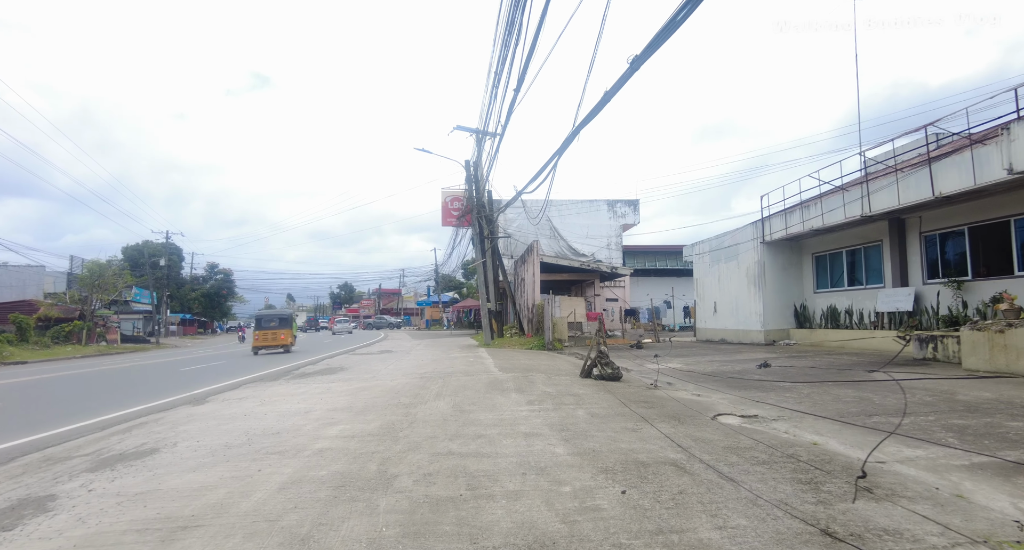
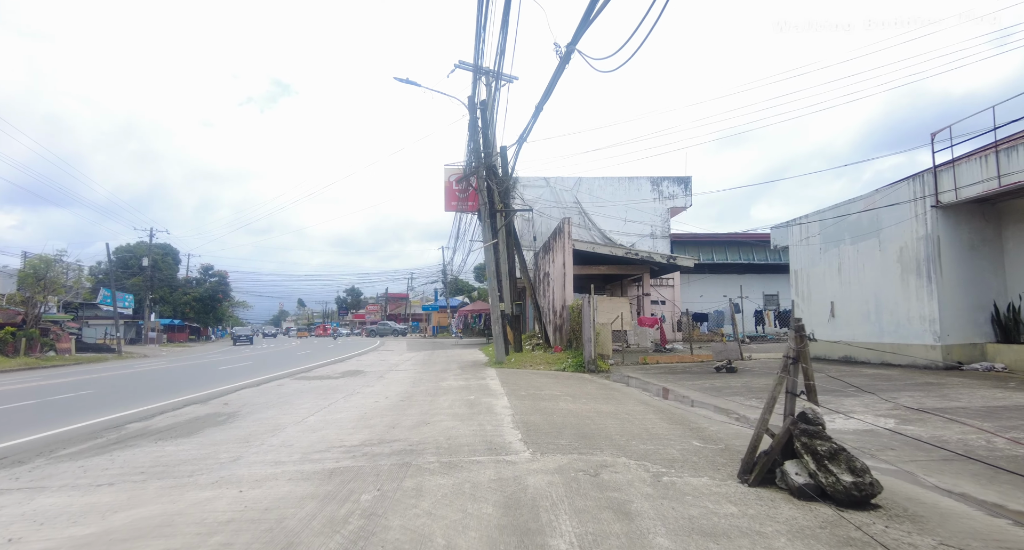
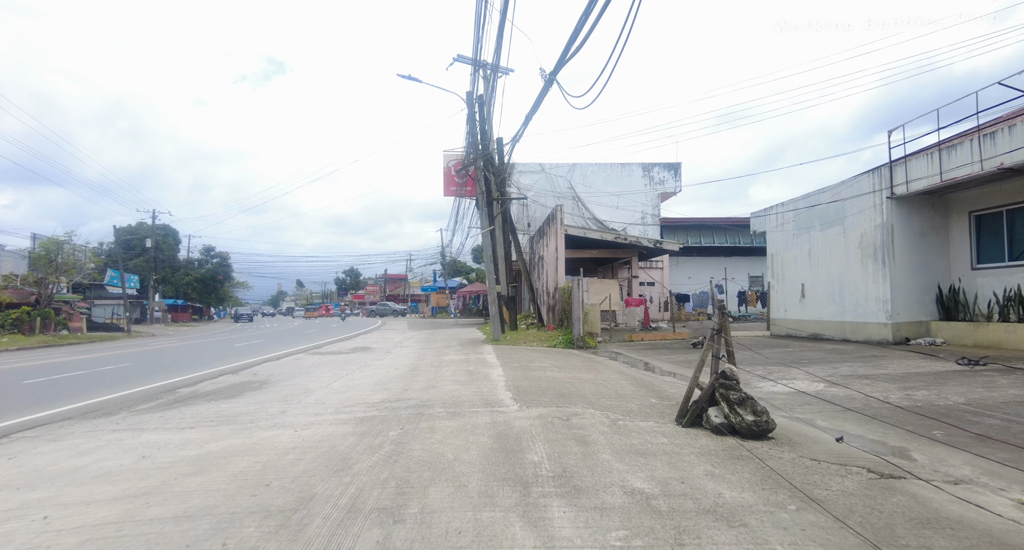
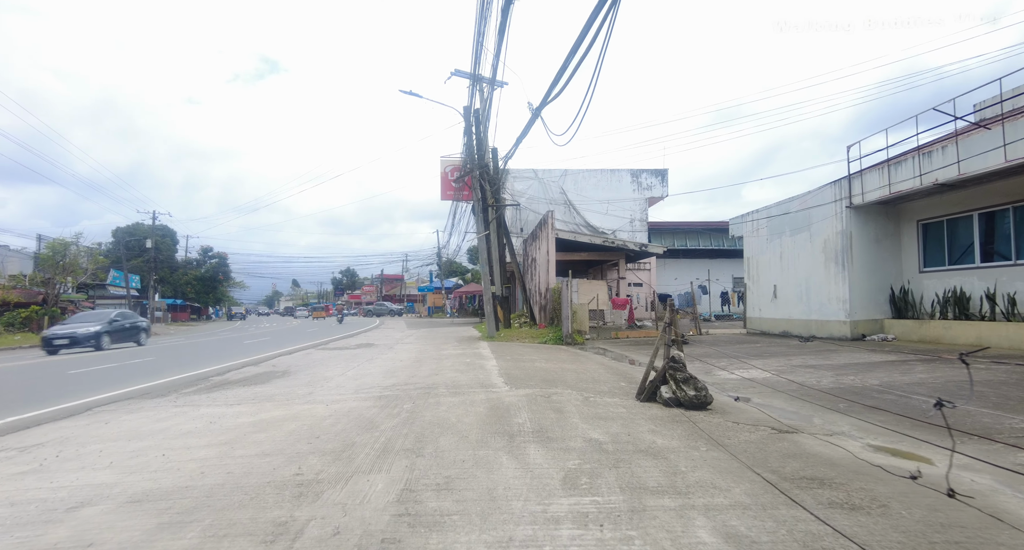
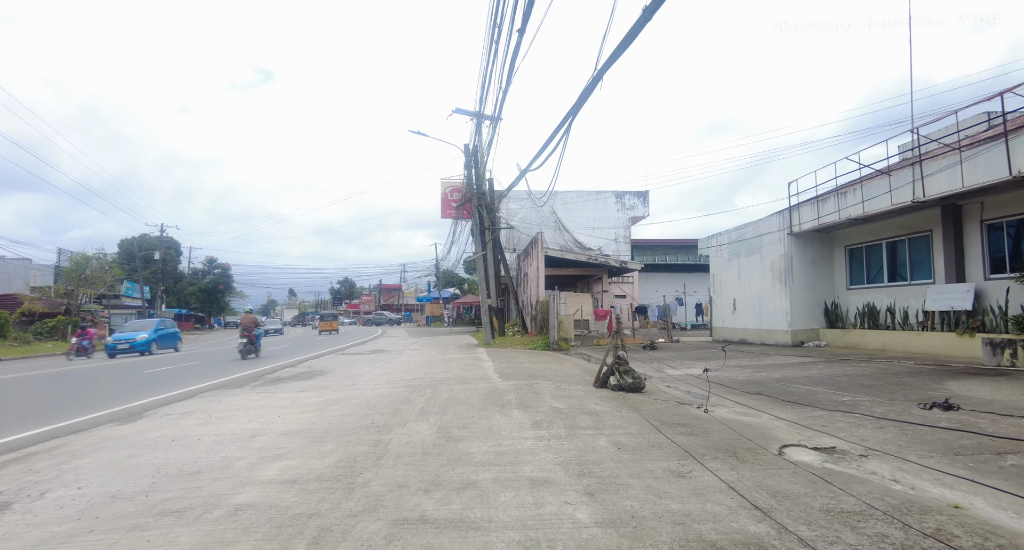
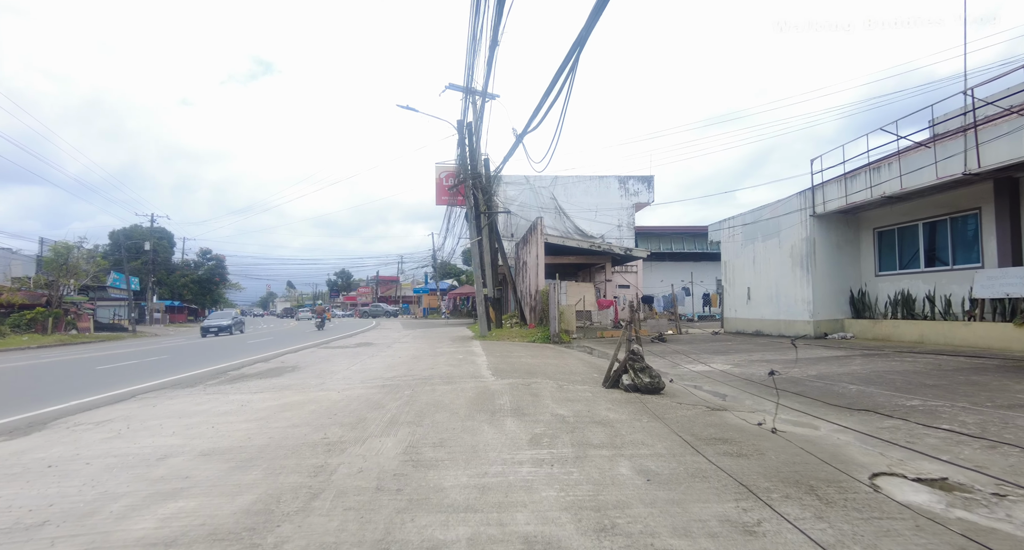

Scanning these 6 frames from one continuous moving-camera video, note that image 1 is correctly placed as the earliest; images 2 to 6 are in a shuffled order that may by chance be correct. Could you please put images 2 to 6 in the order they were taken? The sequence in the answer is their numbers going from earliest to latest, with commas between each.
5, 6, 4, 3, 2
